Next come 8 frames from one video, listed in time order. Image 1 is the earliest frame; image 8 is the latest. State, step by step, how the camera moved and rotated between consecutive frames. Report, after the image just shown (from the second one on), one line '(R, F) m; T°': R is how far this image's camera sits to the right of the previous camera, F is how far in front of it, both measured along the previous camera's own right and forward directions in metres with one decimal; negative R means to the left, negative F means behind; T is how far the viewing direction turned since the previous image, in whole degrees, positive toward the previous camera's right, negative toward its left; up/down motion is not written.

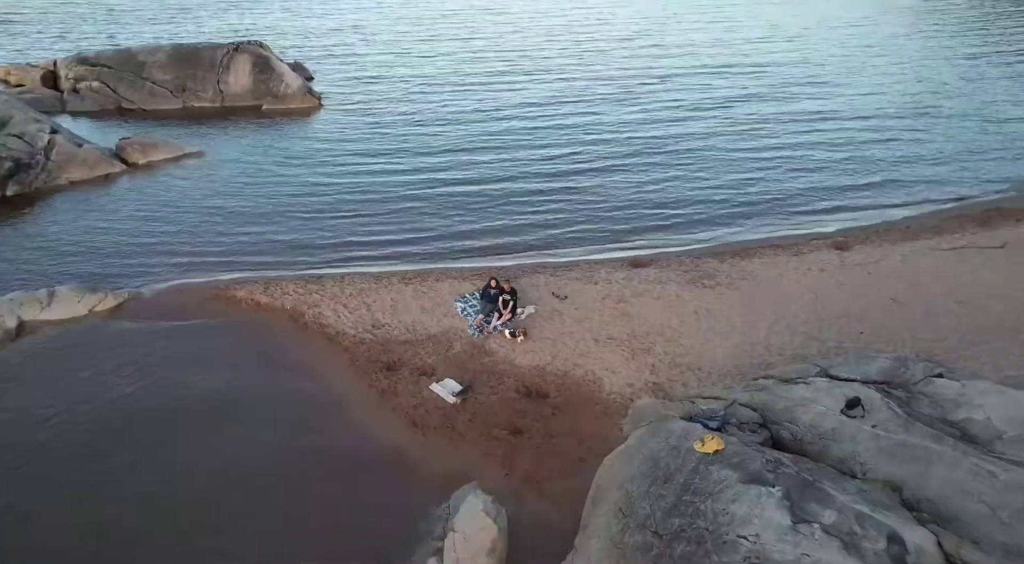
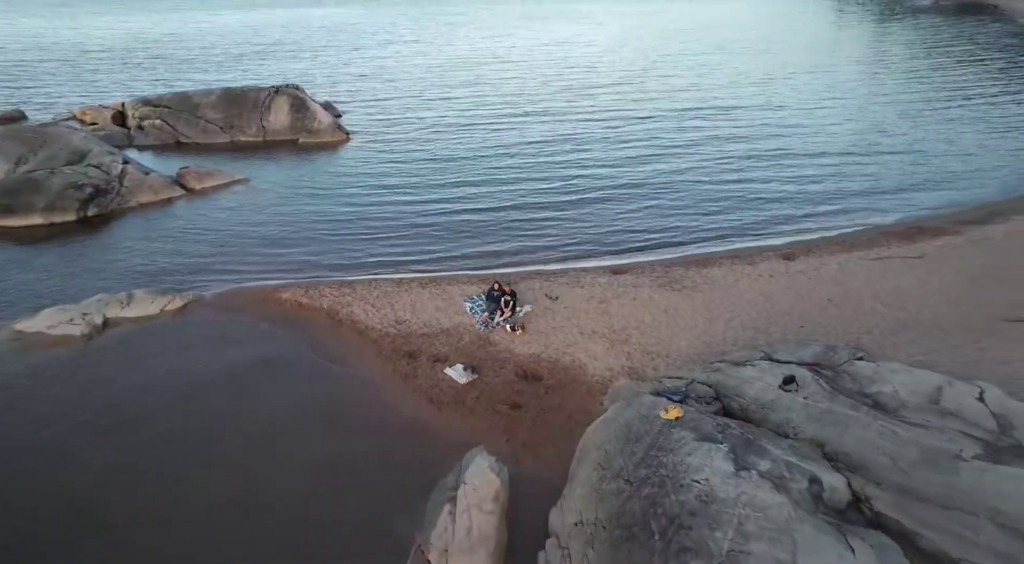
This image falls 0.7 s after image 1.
(0.0, -1.7) m; 0°
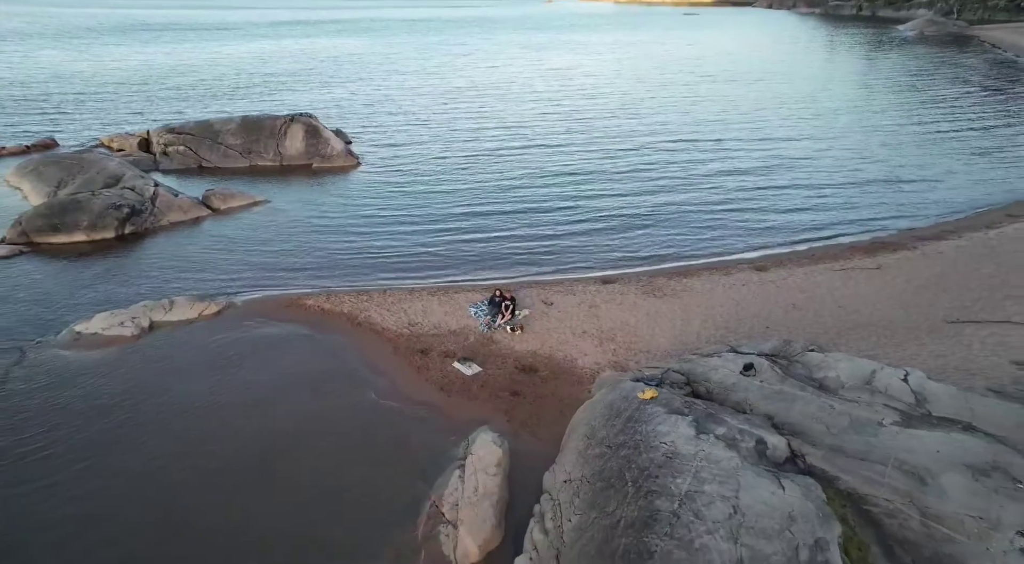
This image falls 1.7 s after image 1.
(0.0, -1.4) m; 0°
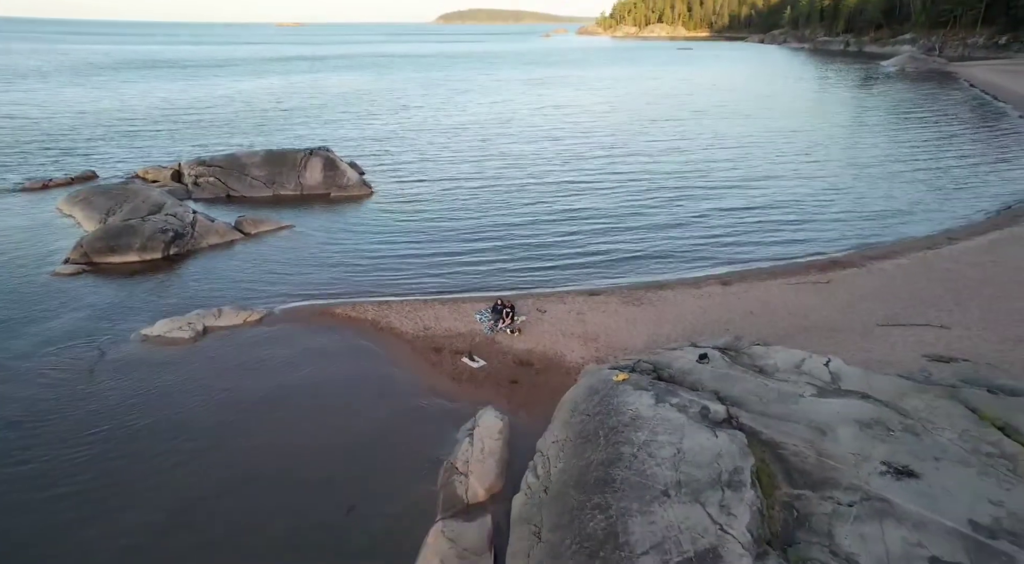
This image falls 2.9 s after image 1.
(0.0, -2.2) m; 0°
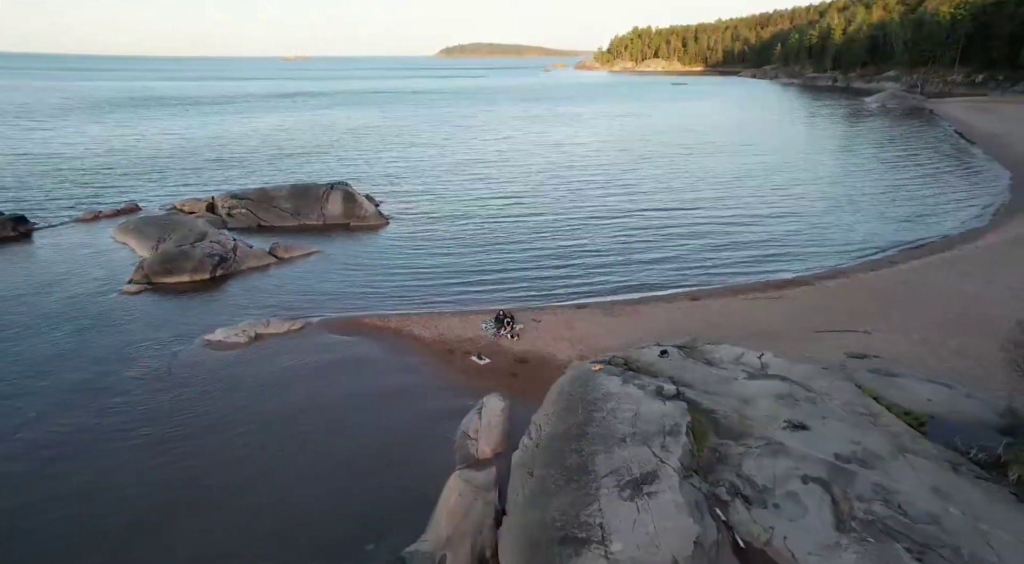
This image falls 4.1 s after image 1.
(0.0, -3.0) m; 0°
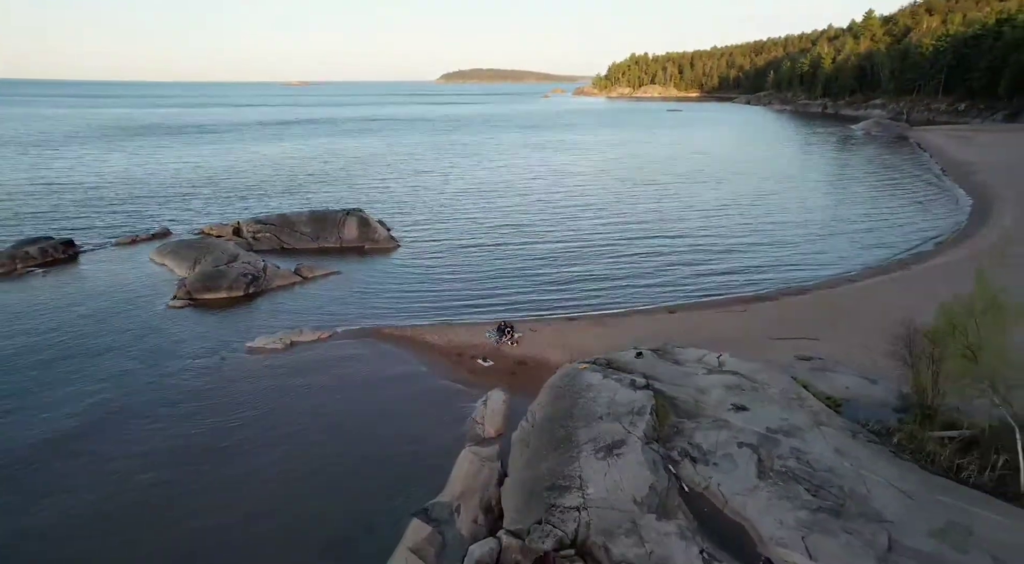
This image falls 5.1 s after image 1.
(0.0, -2.8) m; 0°
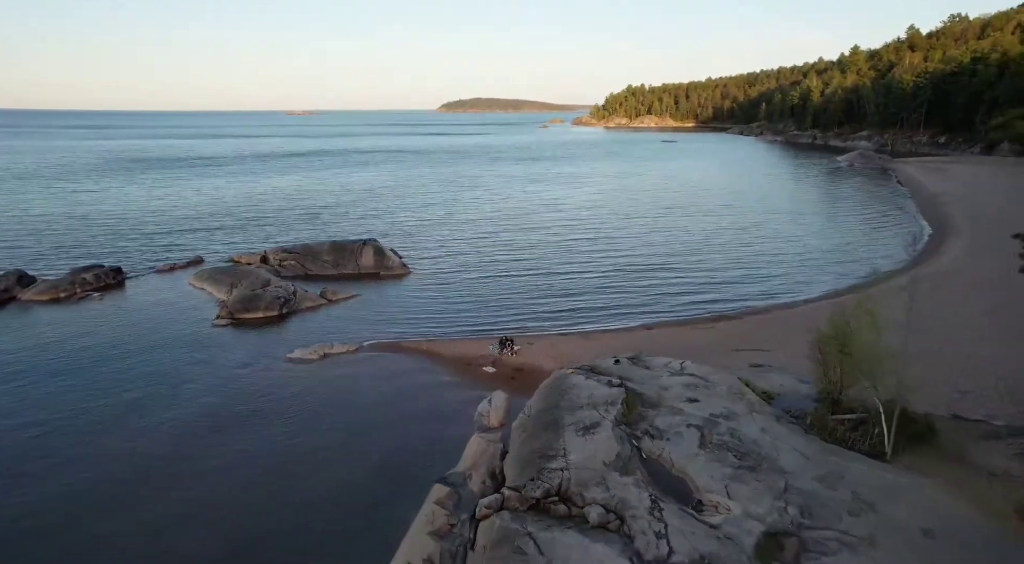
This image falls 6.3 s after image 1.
(0.0, -3.6) m; 0°
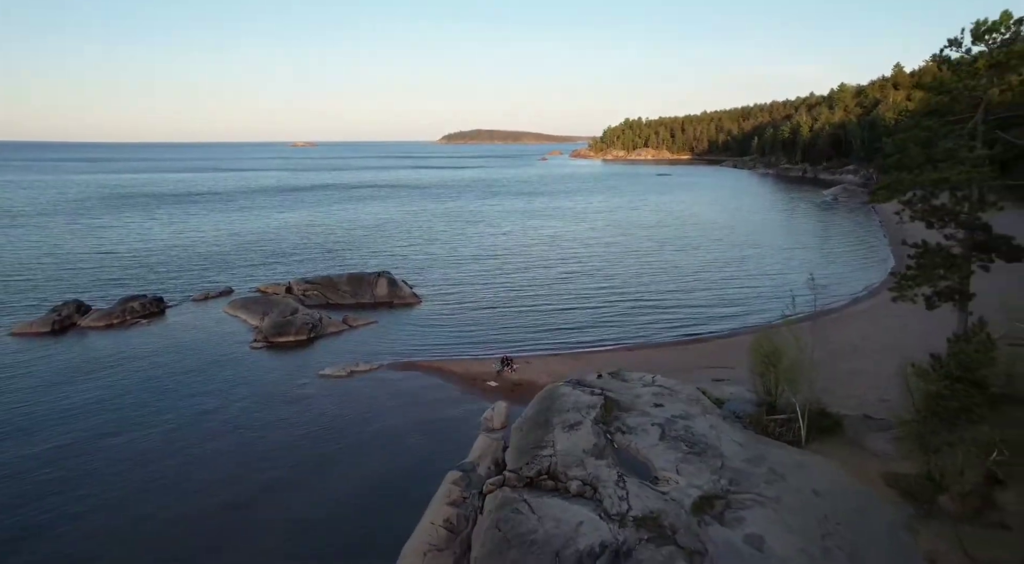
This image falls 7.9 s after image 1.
(0.0, -4.1) m; 0°
